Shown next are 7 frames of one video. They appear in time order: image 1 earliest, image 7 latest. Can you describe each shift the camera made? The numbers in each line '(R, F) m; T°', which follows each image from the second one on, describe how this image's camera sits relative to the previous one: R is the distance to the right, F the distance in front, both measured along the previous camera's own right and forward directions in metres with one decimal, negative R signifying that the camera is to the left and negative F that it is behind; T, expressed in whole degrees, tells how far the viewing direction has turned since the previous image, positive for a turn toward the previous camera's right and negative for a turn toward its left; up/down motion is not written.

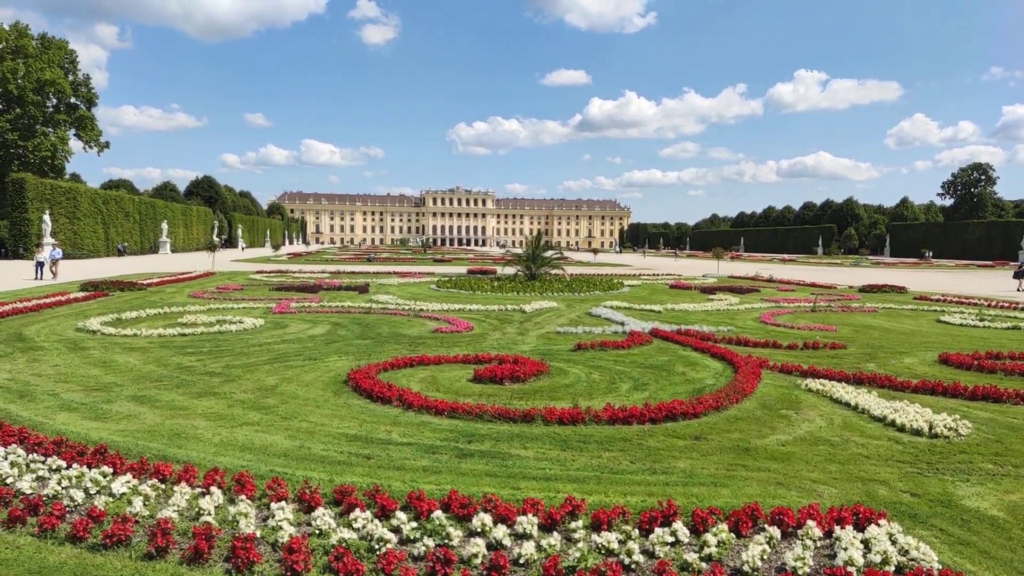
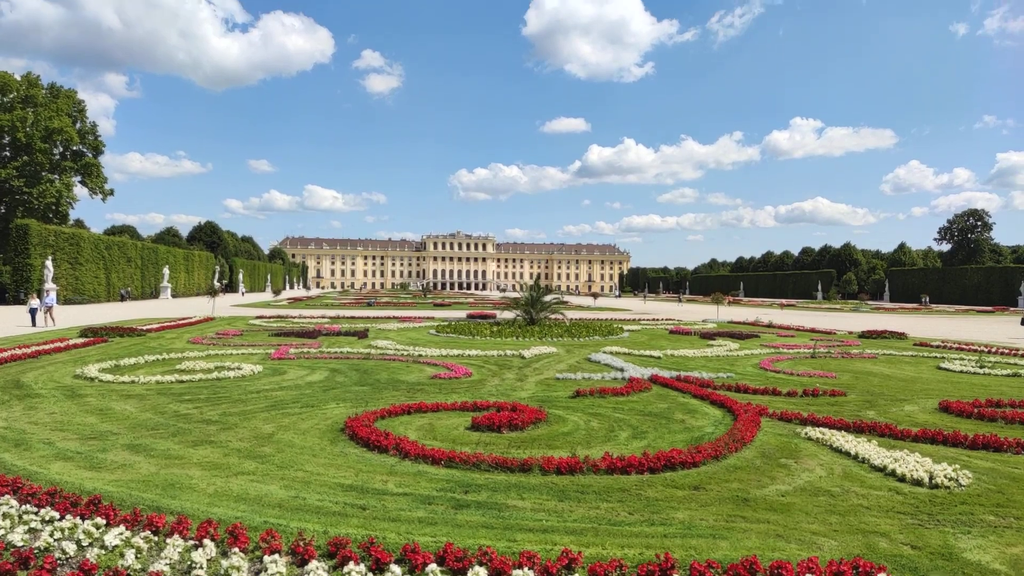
(0.0, 0.0) m; 0°
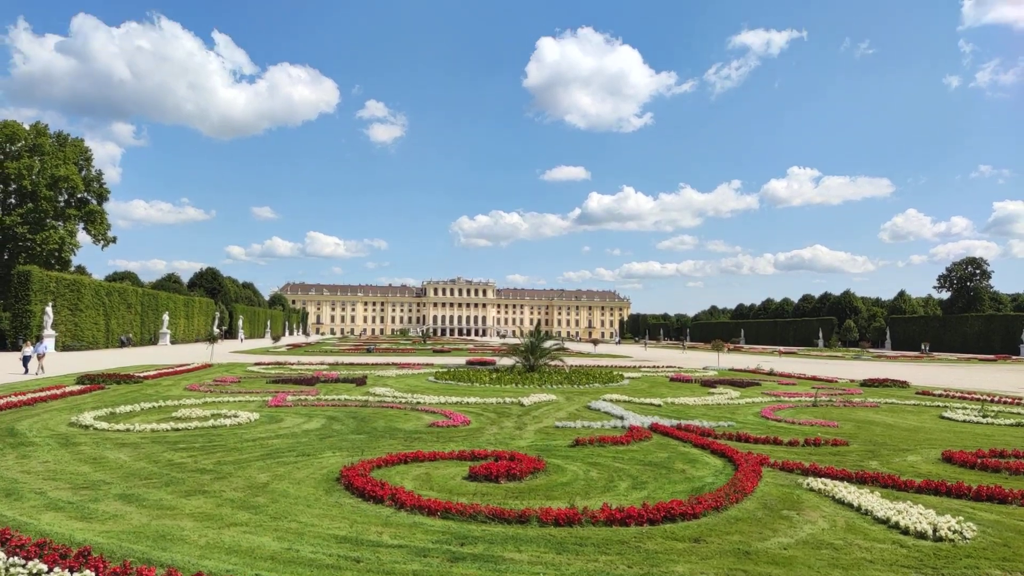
(0.0, 0.0) m; 0°
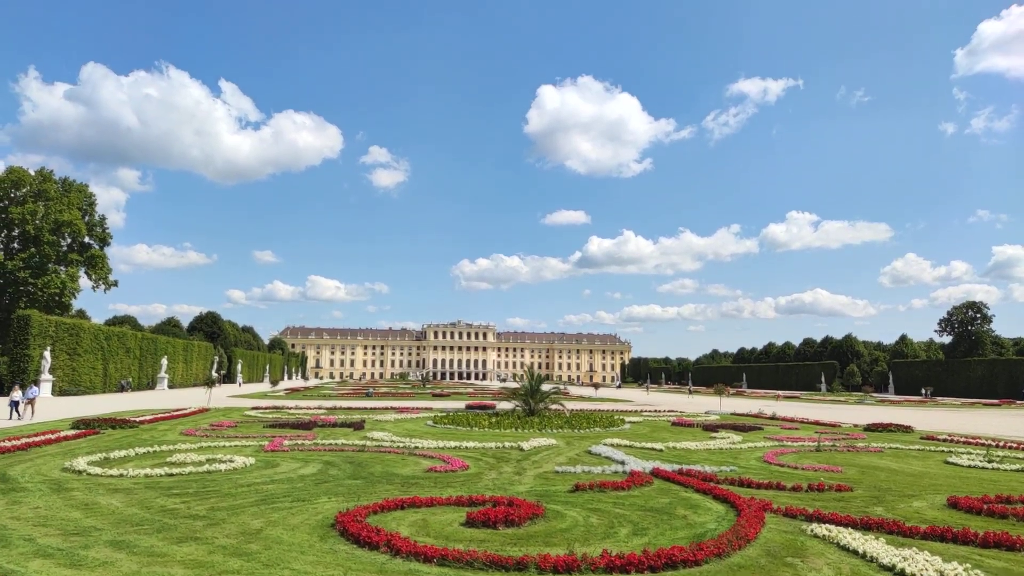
(0.0, 0.0) m; 0°
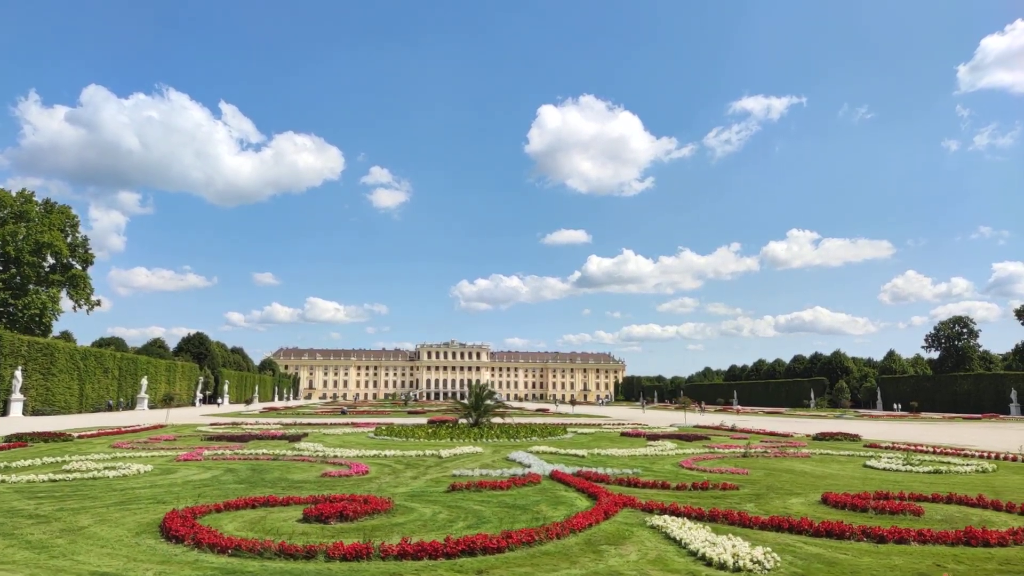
(+1.5, +0.1) m; +1°
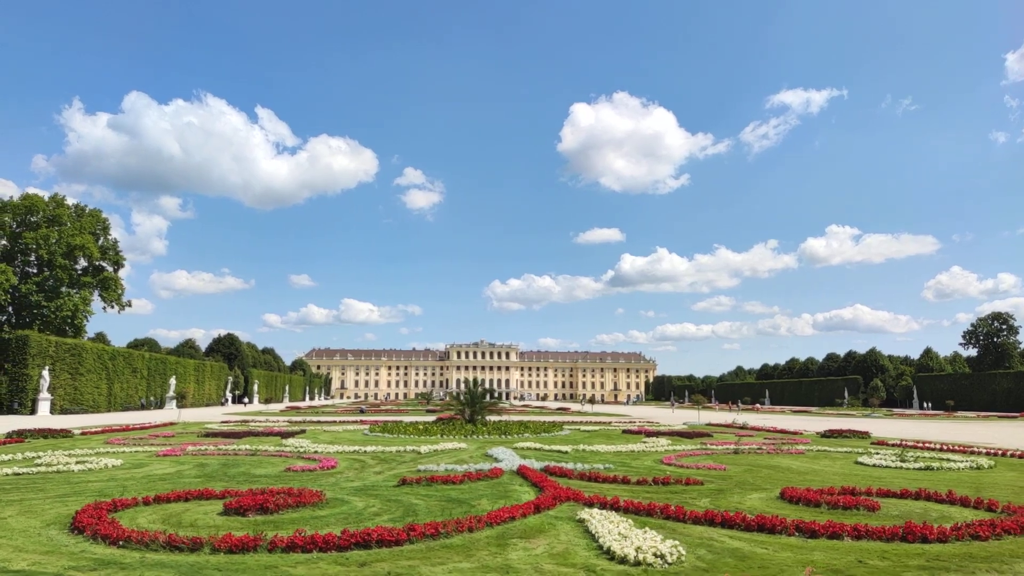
(+1.0, +0.3) m; -2°
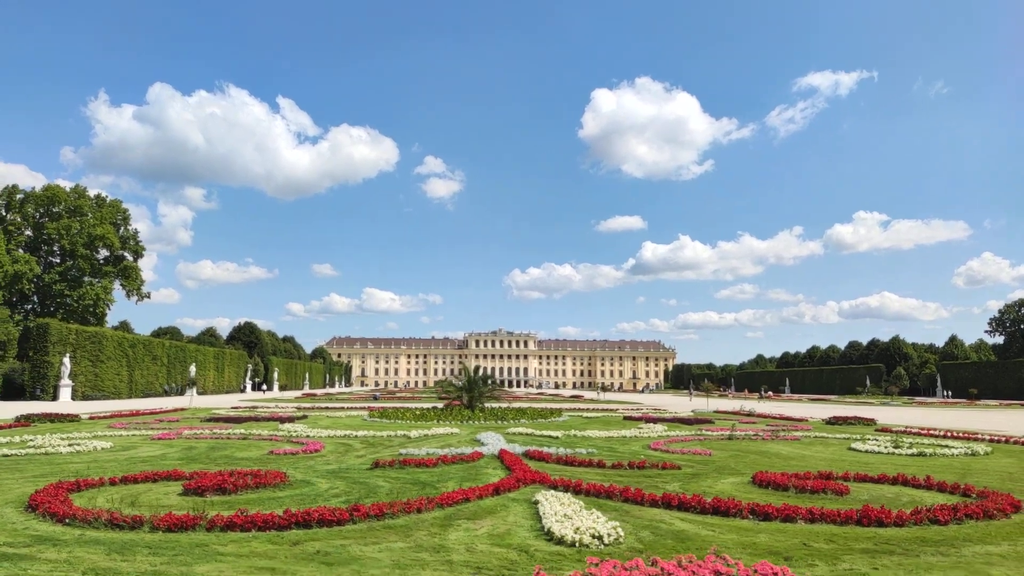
(+0.6, +0.1) m; -2°
